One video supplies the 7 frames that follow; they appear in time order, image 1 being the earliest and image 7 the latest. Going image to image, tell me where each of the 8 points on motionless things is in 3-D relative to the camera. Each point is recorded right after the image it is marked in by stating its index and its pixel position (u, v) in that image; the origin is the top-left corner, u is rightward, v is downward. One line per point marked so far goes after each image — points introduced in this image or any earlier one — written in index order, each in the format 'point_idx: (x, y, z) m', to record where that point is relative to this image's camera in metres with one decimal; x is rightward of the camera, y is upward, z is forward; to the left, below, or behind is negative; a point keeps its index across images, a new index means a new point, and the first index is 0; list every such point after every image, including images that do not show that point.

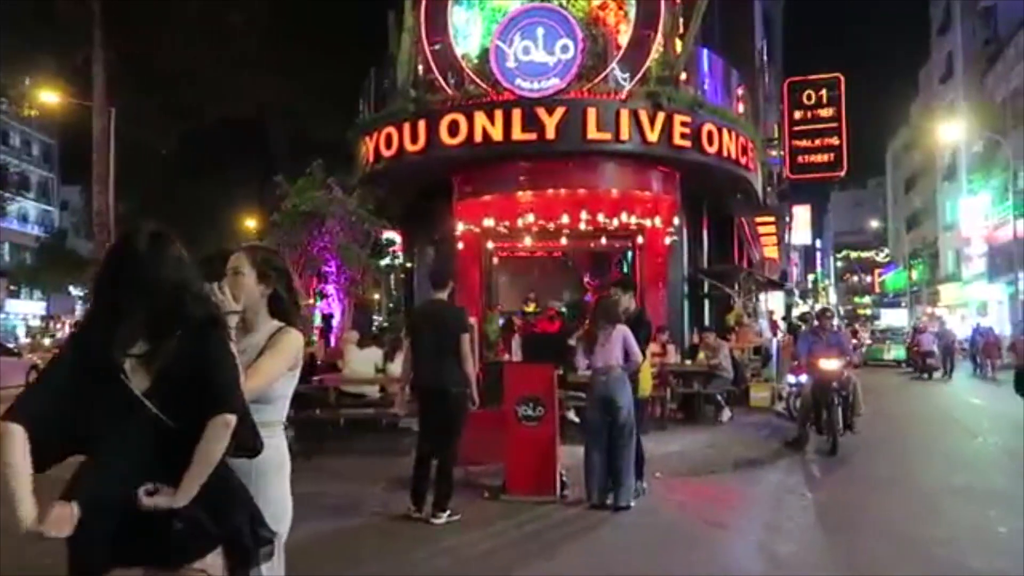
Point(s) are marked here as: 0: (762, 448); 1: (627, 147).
0: (+4.2, -2.7, +13.2) m
1: (+2.2, +2.7, +14.9) m
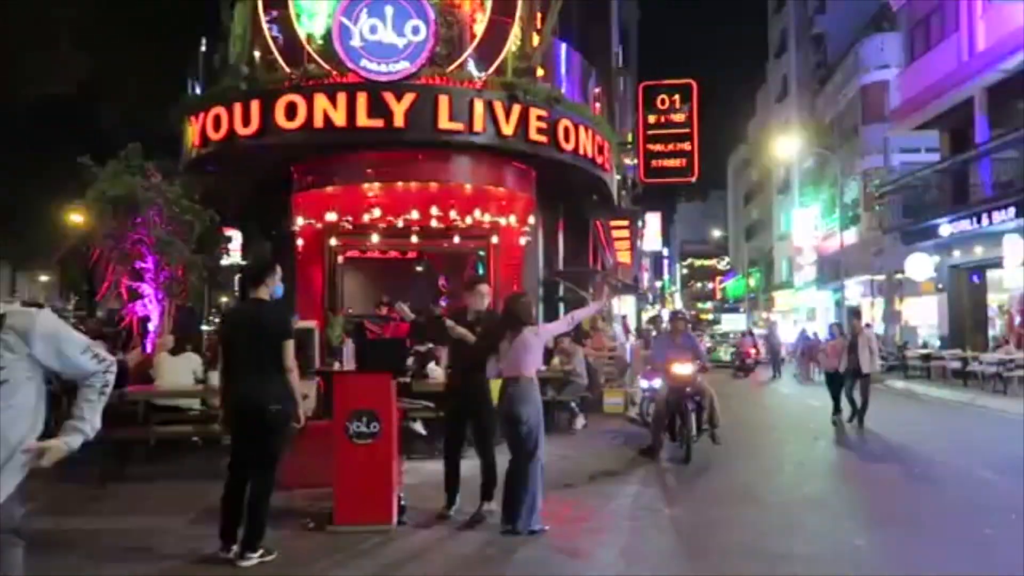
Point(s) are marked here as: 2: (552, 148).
0: (+1.7, -2.7, +12.6) m
1: (-0.6, +2.6, +14.0) m
2: (+0.8, +2.7, +15.1) m
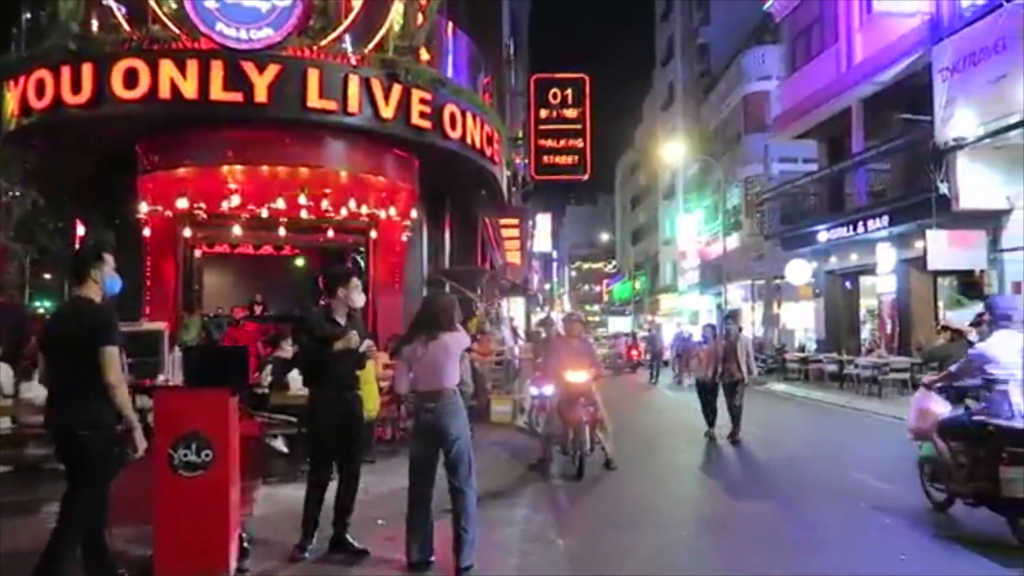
0: (-0.1, -2.7, +11.5) m
1: (-2.5, +2.7, +12.6) m
2: (-1.3, +2.7, +13.8) m
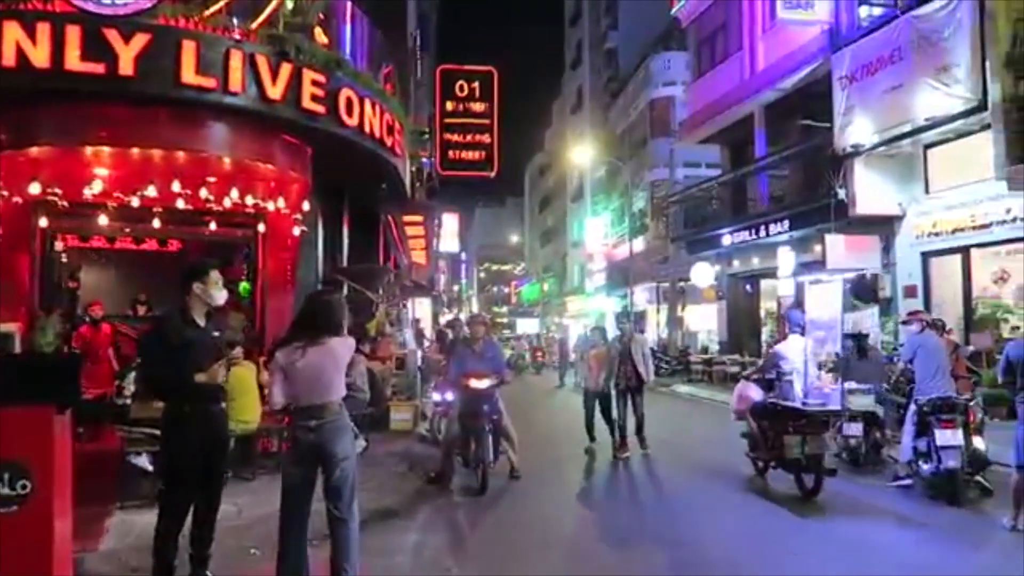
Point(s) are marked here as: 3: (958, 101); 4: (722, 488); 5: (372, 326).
0: (-1.5, -2.7, +10.6) m
1: (-4.0, +2.7, +11.4) m
2: (-2.9, +2.7, +12.8) m
3: (+11.0, +4.6, +19.4) m
4: (+3.0, -2.9, +11.3) m
5: (-3.1, -0.8, +17.1) m
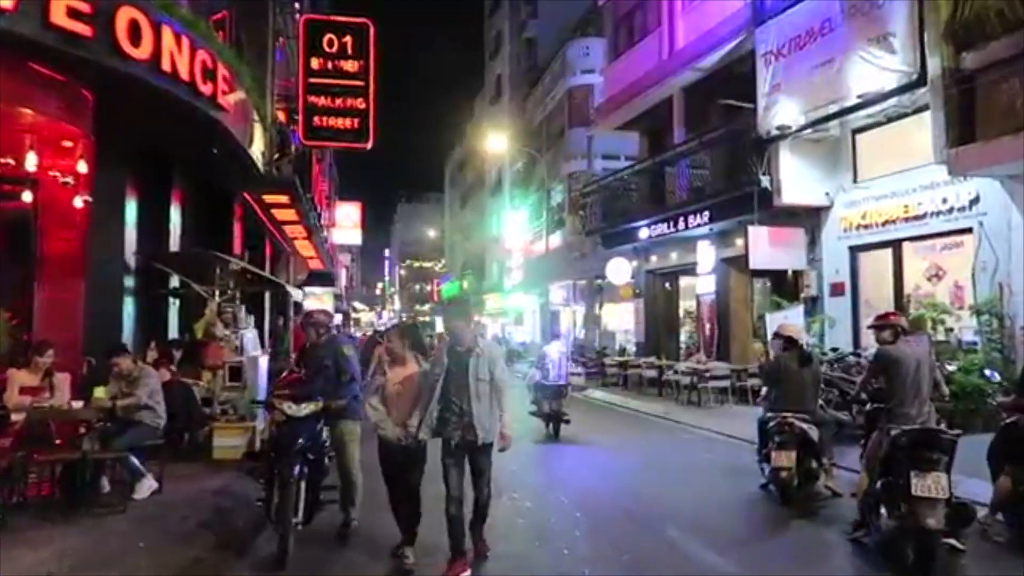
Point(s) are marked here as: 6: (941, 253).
0: (-3.3, -2.6, +7.4) m
1: (-5.8, +2.8, +7.9) m
2: (-4.8, +2.9, +9.4) m
3: (+8.4, +4.7, +17.4) m
4: (+1.2, -2.8, +8.5) m
5: (-5.4, -0.7, +13.7) m
6: (+10.1, +0.8, +18.5) m
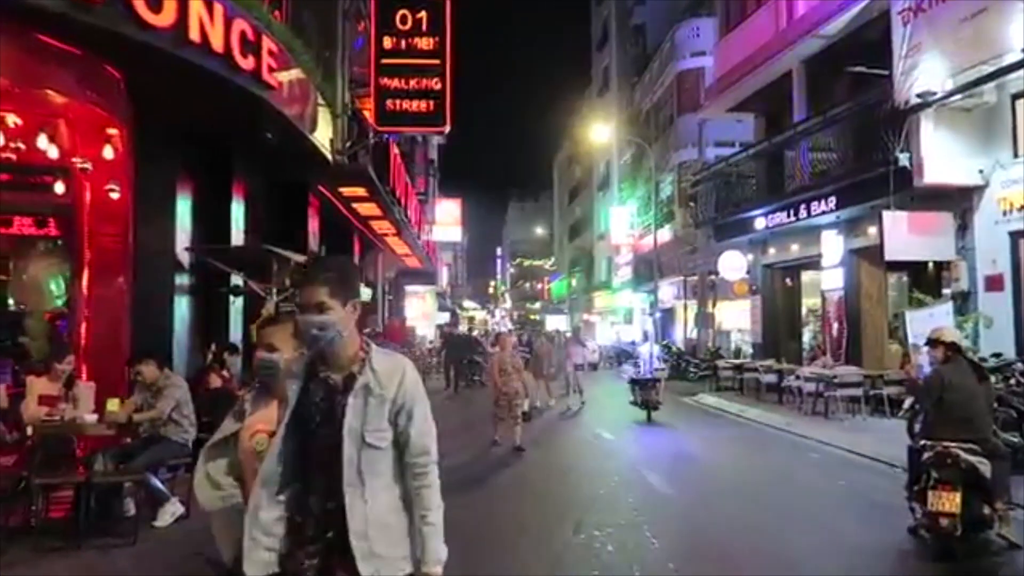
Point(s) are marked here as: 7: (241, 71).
0: (-2.8, -2.6, +6.0) m
1: (-5.2, +2.8, +7.0) m
2: (-4.1, +2.9, +8.3) m
3: (+10.2, +4.8, +14.2) m
4: (+1.8, -2.7, +6.5) m
5: (-4.0, -0.6, +12.6) m
6: (+12.0, +1.0, +15.2) m
7: (-3.4, +2.8, +10.0) m
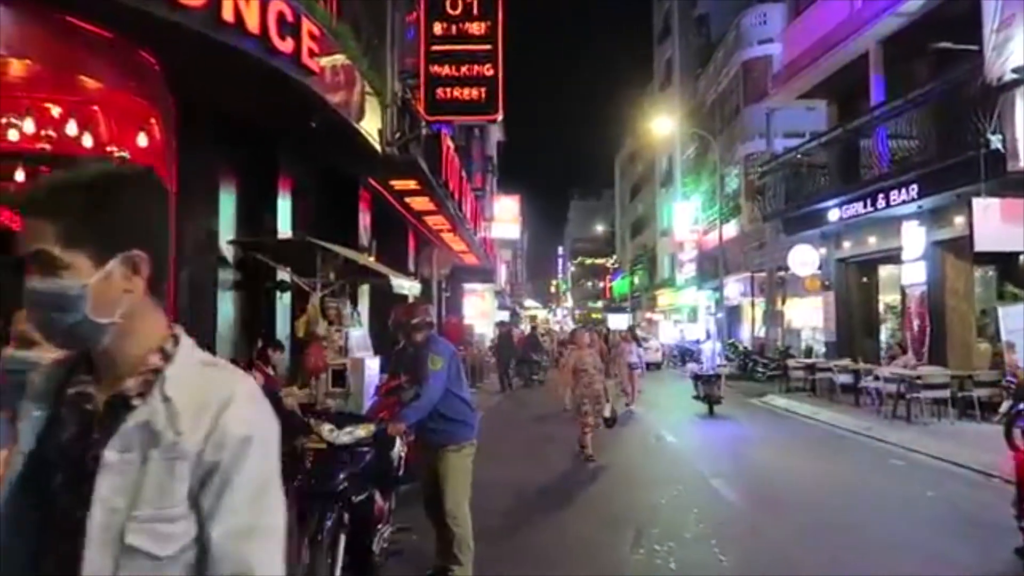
0: (-2.5, -2.5, +5.5) m
1: (-4.8, +2.9, +6.6) m
2: (-3.6, +3.0, +7.9) m
3: (+11.1, +5.0, +12.7) m
4: (+2.1, -2.6, +5.7) m
5: (-3.2, -0.6, +12.2) m
6: (+13.0, +1.1, +13.5) m
7: (-2.8, +2.9, +9.5) m
